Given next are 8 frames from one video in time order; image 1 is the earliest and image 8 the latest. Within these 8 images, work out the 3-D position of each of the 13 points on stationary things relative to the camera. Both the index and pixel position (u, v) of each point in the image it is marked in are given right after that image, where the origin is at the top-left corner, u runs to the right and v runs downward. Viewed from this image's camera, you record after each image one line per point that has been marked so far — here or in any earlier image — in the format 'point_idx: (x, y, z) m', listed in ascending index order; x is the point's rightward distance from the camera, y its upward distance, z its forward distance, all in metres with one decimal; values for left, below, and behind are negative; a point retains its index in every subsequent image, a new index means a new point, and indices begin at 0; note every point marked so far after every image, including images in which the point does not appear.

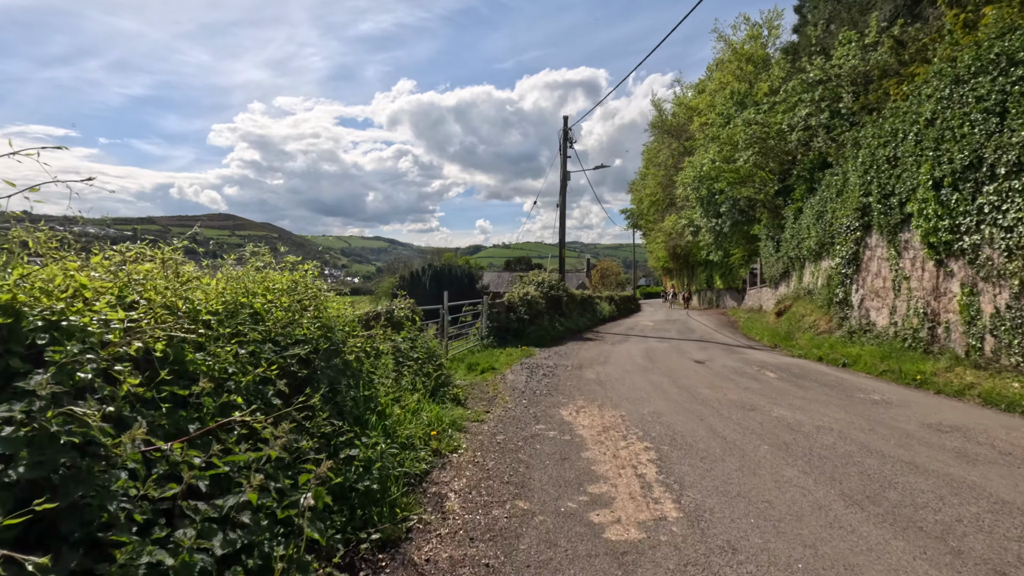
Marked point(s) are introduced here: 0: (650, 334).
0: (+4.8, -1.6, +18.6) m
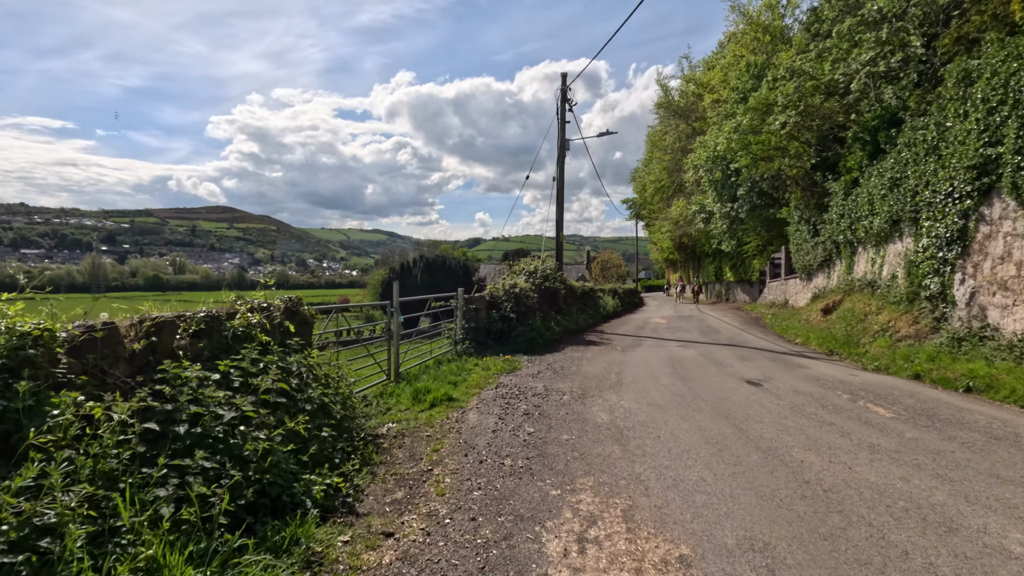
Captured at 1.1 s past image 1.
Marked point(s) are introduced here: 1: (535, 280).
0: (+4.4, -1.4, +15.2) m
1: (+0.7, +0.2, +14.6) m
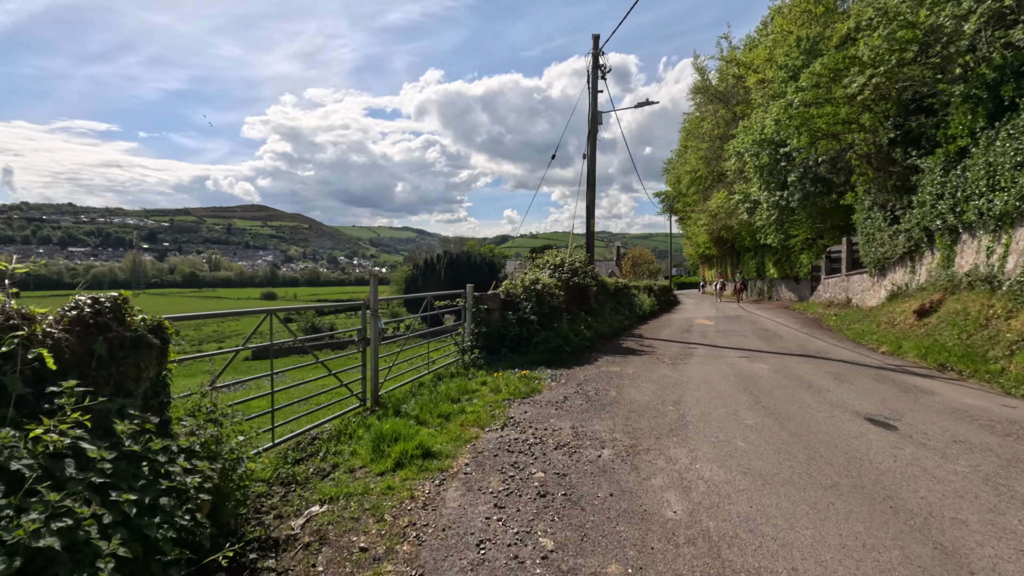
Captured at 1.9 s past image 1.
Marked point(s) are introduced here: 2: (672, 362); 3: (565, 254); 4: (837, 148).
0: (+4.9, -1.3, +12.7) m
1: (+1.2, +0.3, +12.3) m
2: (+2.9, -1.3, +9.5) m
3: (+1.3, +0.8, +13.1) m
4: (+11.0, +4.7, +18.0) m
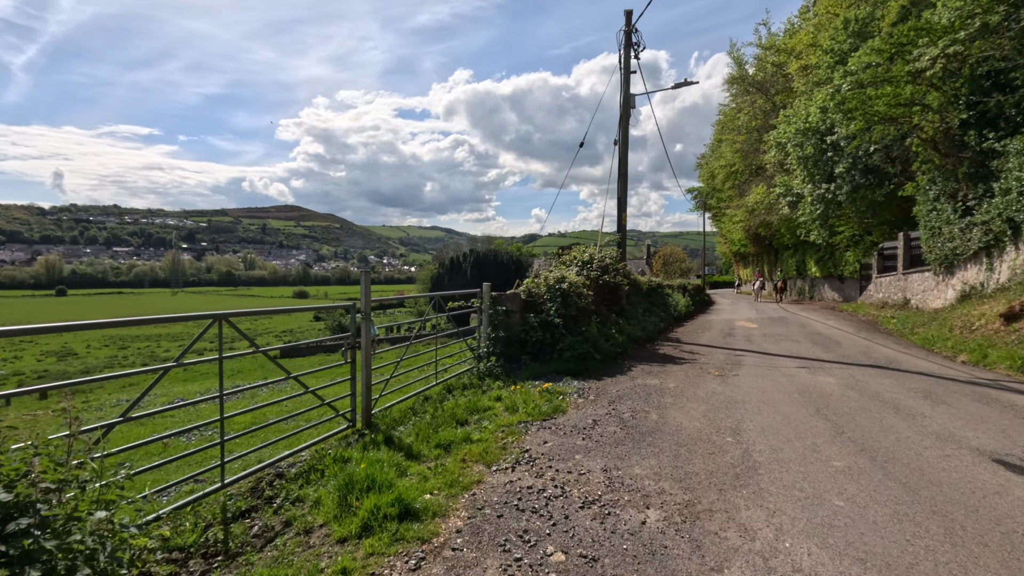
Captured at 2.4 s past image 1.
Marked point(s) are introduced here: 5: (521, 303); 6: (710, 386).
0: (+5.4, -1.3, +11.3) m
1: (+1.6, +0.3, +11.1) m
2: (+3.2, -1.3, +8.2) m
3: (+1.8, +0.9, +11.8) m
4: (+11.7, +4.7, +16.3) m
5: (+0.2, -0.3, +9.0) m
6: (+2.6, -1.3, +7.0) m
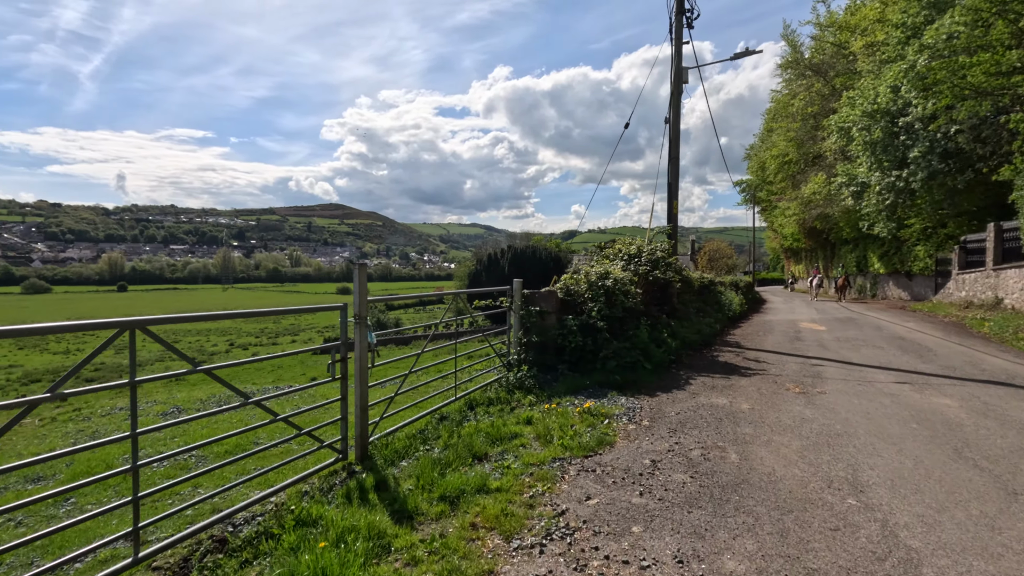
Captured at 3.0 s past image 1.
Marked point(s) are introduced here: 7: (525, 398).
0: (+6.1, -1.2, +9.7) m
1: (+2.3, +0.3, +9.7) m
2: (+3.6, -1.3, +6.8) m
3: (+2.5, +0.9, +10.4) m
4: (+12.8, +4.8, +14.2) m
5: (+0.7, -0.2, +7.8) m
6: (+3.0, -1.3, +5.6) m
7: (+0.1, -1.3, +6.5) m
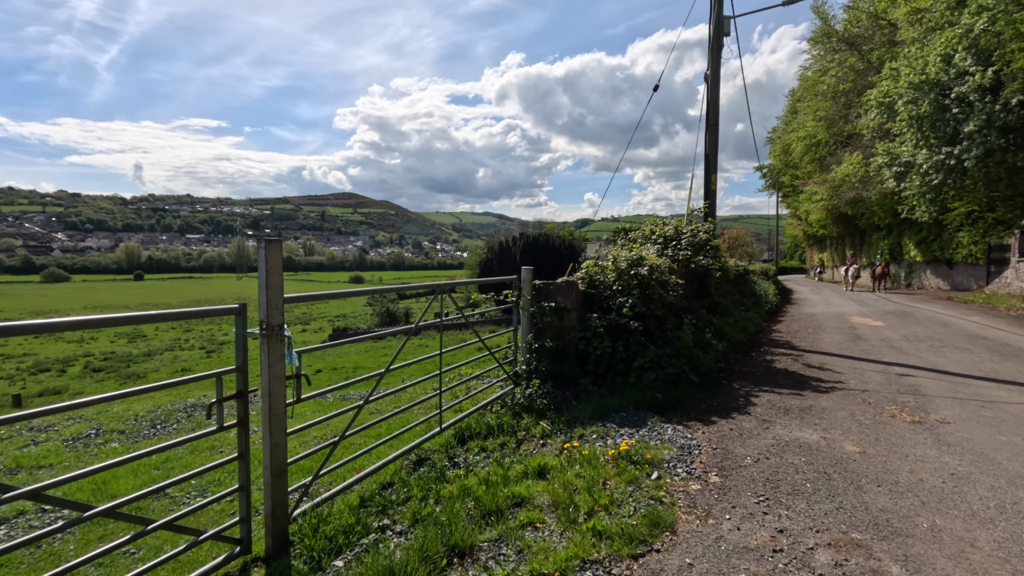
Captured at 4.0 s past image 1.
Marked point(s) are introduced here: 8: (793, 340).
0: (+6.2, -1.1, +7.8) m
1: (+2.4, +0.5, +8.0) m
2: (+3.7, -1.2, +5.0) m
3: (+2.7, +1.1, +8.7) m
4: (+13.0, +5.0, +12.0) m
5: (+0.8, -0.1, +6.1) m
6: (+3.0, -1.2, +3.9) m
7: (+0.2, -1.2, +4.8) m
8: (+5.3, -1.0, +10.1) m
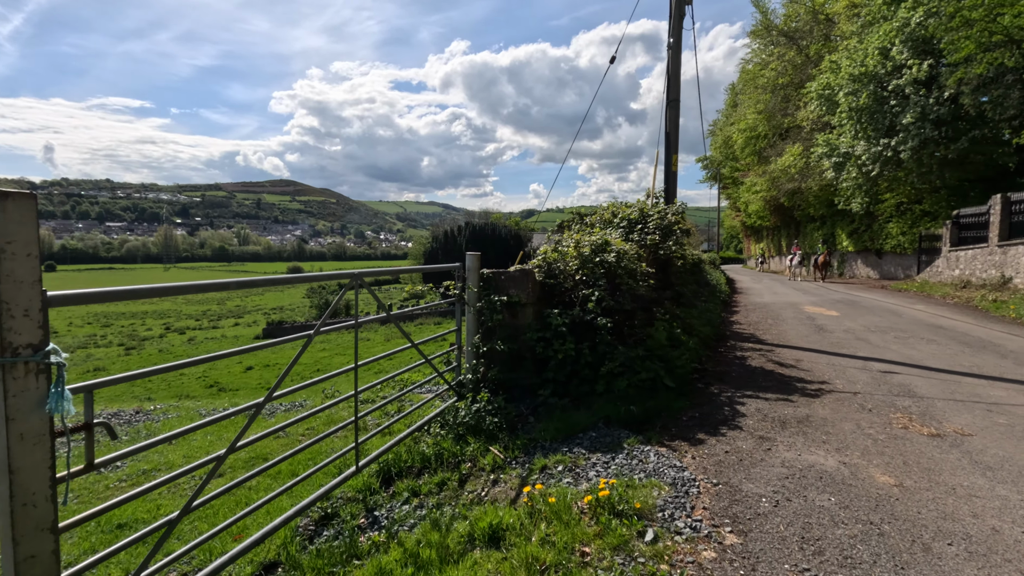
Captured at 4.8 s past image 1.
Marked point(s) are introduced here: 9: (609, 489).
0: (+5.5, -0.9, +7.4) m
1: (+1.7, +0.6, +7.1) m
2: (+3.3, -1.1, +4.3) m
3: (+1.9, +1.2, +7.8) m
4: (+11.8, +5.3, +12.1) m
5: (+0.2, 0.0, +5.0) m
6: (+2.7, -1.1, +3.1) m
7: (-0.2, -1.2, +3.7) m
8: (+4.3, -0.8, +9.5) m
9: (+0.6, -1.1, +3.0) m
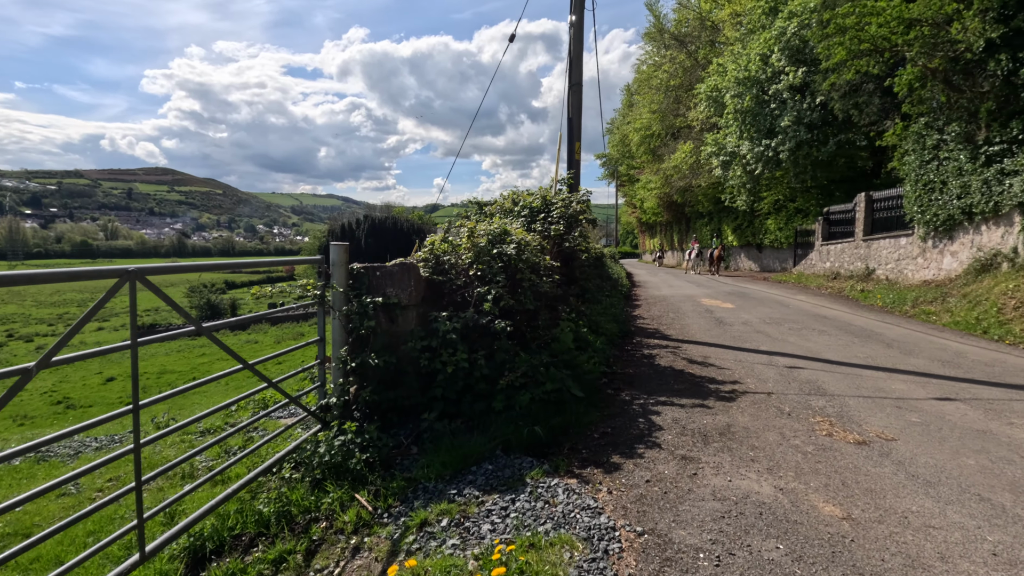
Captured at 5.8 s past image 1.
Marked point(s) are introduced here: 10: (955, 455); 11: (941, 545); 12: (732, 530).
0: (+4.0, -0.8, +7.3) m
1: (+0.4, +0.7, +6.4) m
2: (+2.4, -1.0, +3.9) m
3: (+0.4, +1.3, +7.1) m
4: (+9.4, +5.5, +13.1) m
5: (-0.7, 0.0, +4.1) m
6: (+2.1, -1.1, +2.7) m
7: (-0.9, -1.2, +2.8) m
8: (+2.6, -0.7, +9.2) m
9: (0.0, -1.1, +2.2) m
10: (+2.8, -1.1, +3.5) m
11: (+1.9, -1.1, +2.4) m
12: (+1.0, -1.1, +2.5) m
